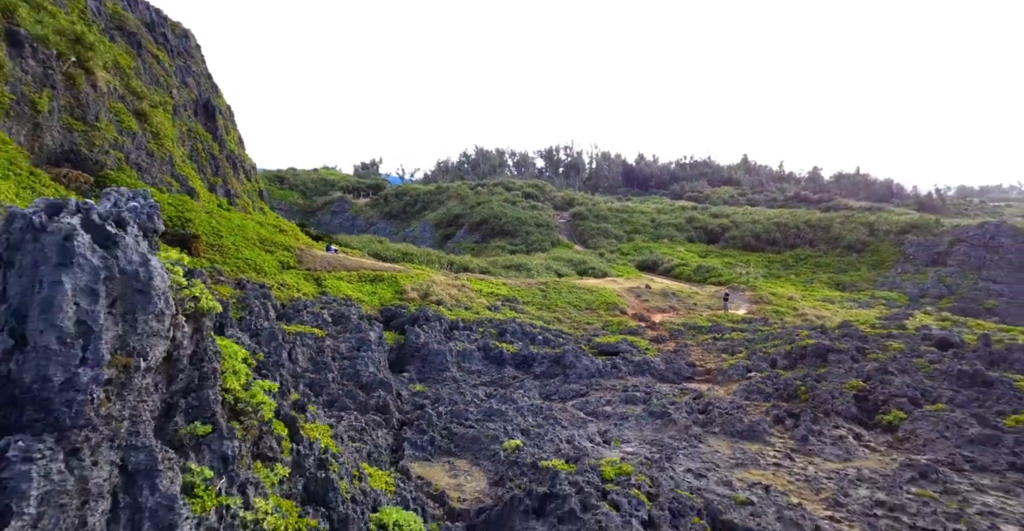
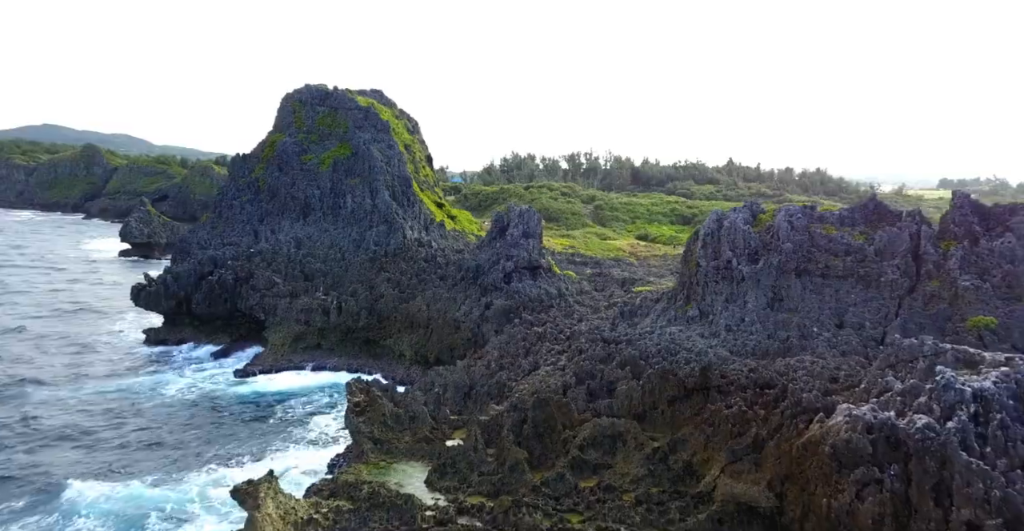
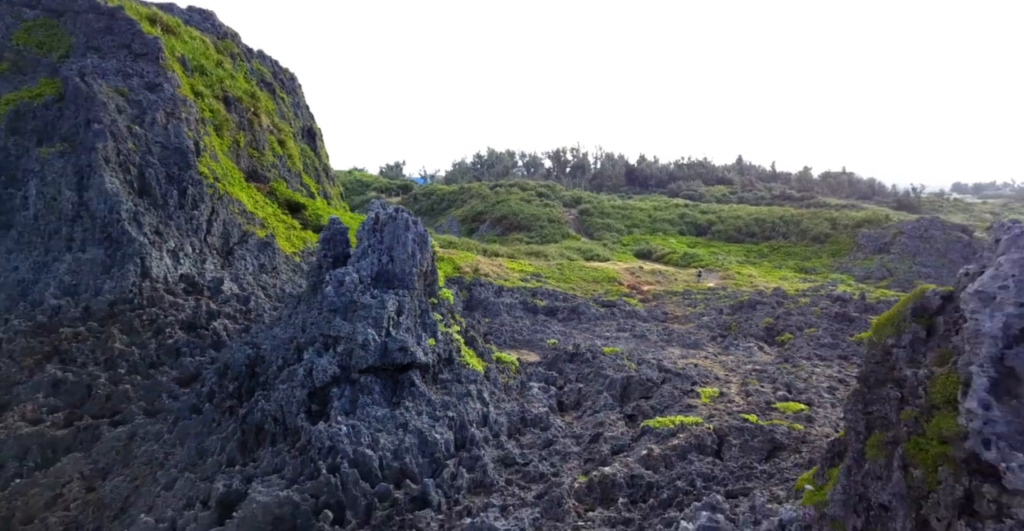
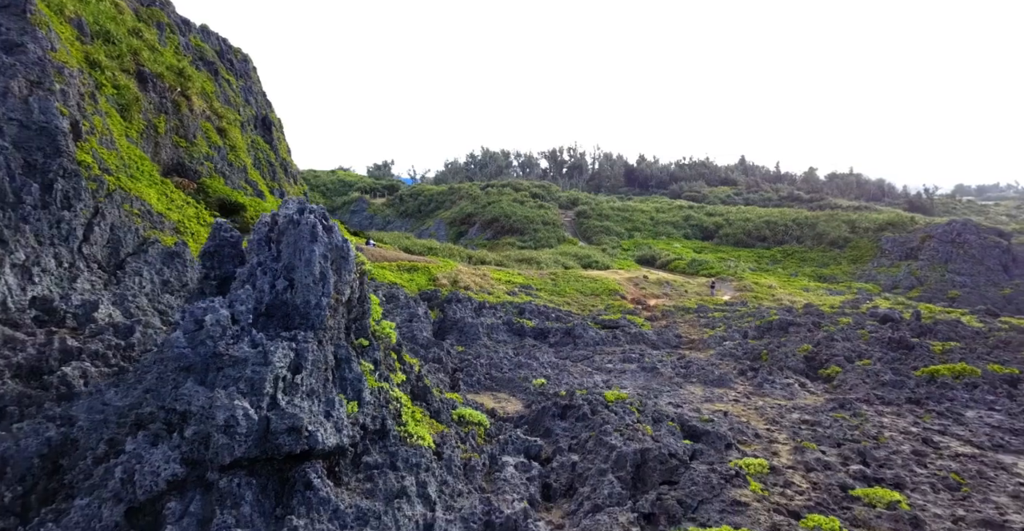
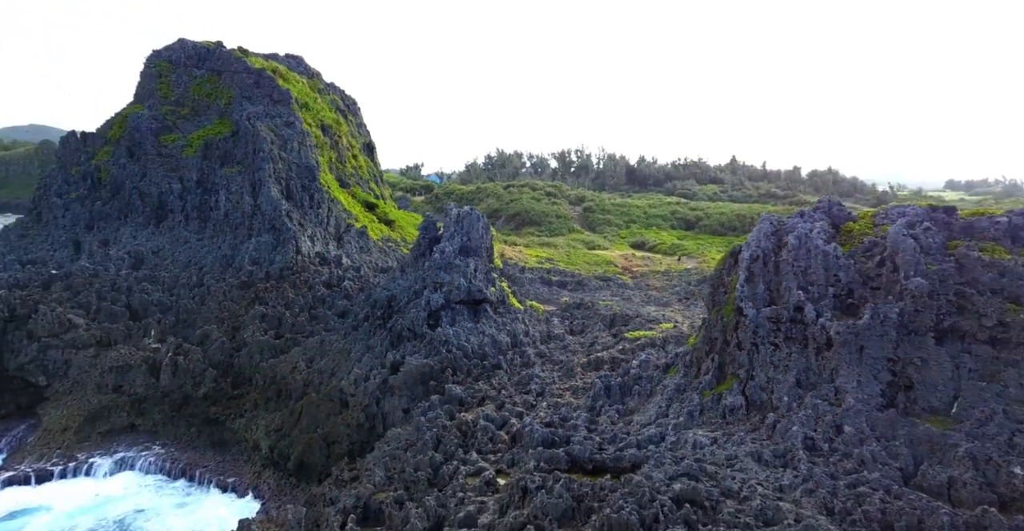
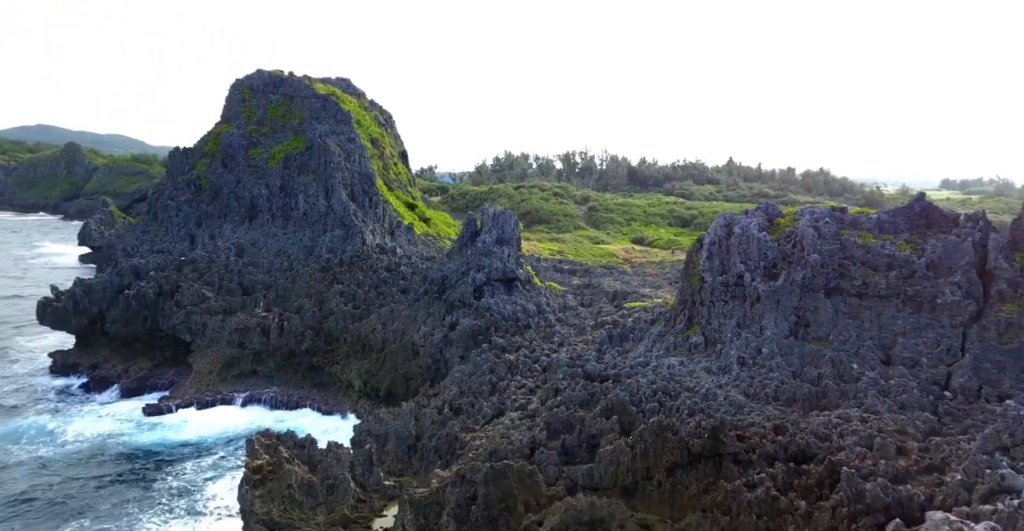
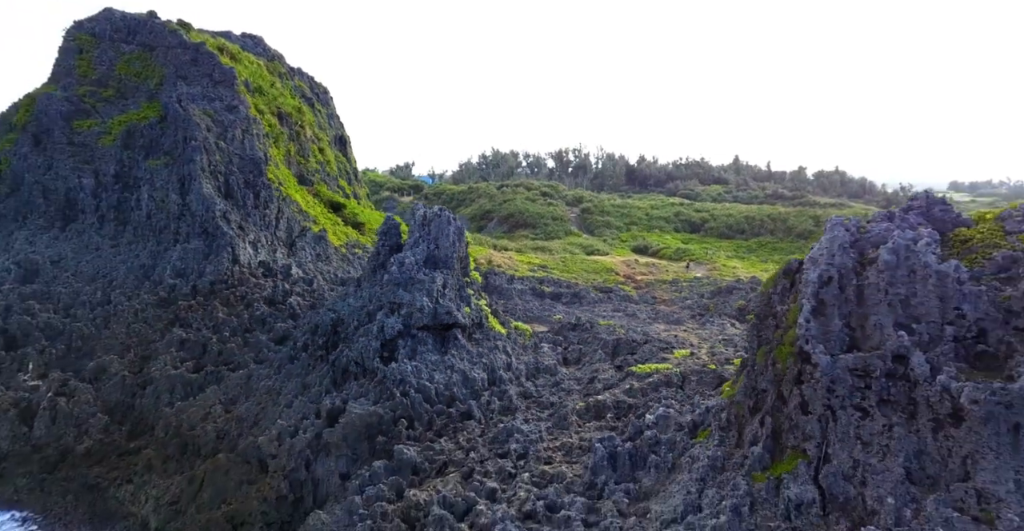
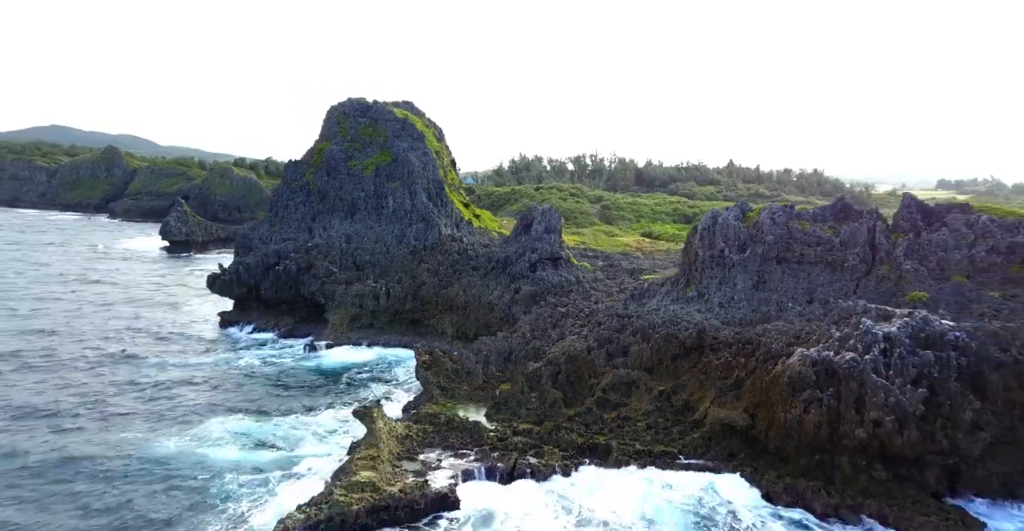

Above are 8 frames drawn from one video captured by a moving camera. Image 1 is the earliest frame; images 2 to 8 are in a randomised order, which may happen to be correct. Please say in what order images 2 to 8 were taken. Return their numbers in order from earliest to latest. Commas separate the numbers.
4, 3, 7, 5, 6, 2, 8
